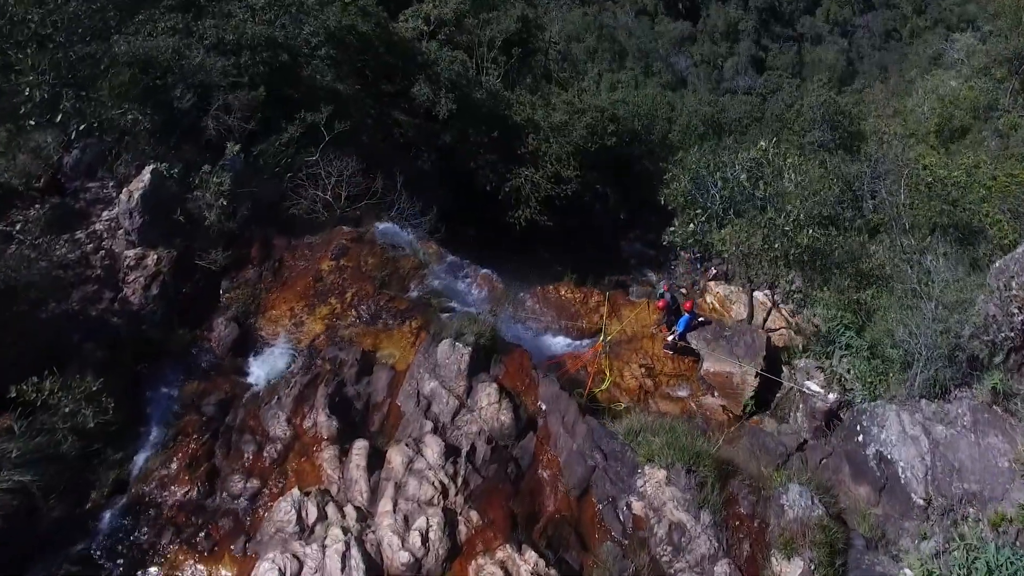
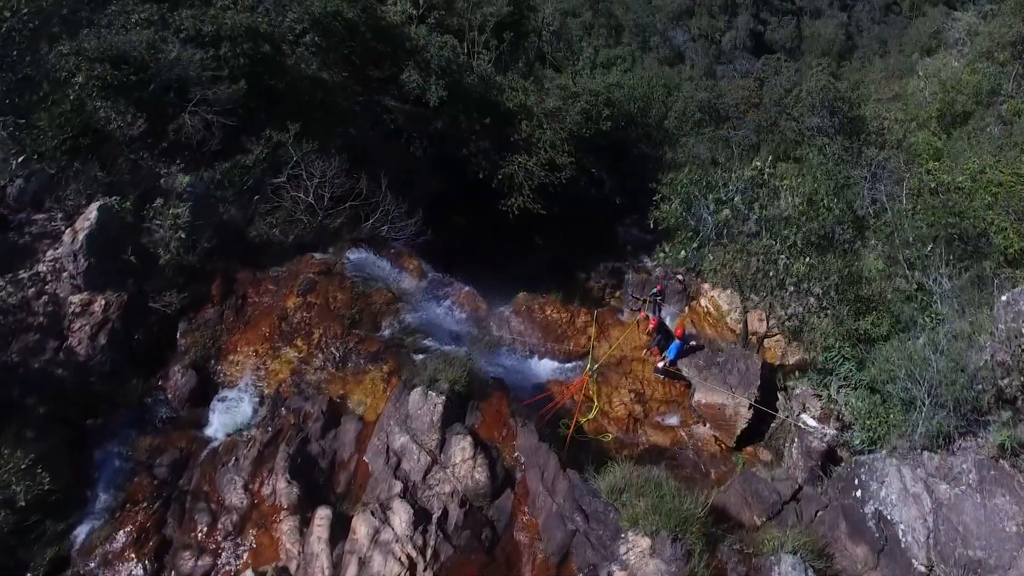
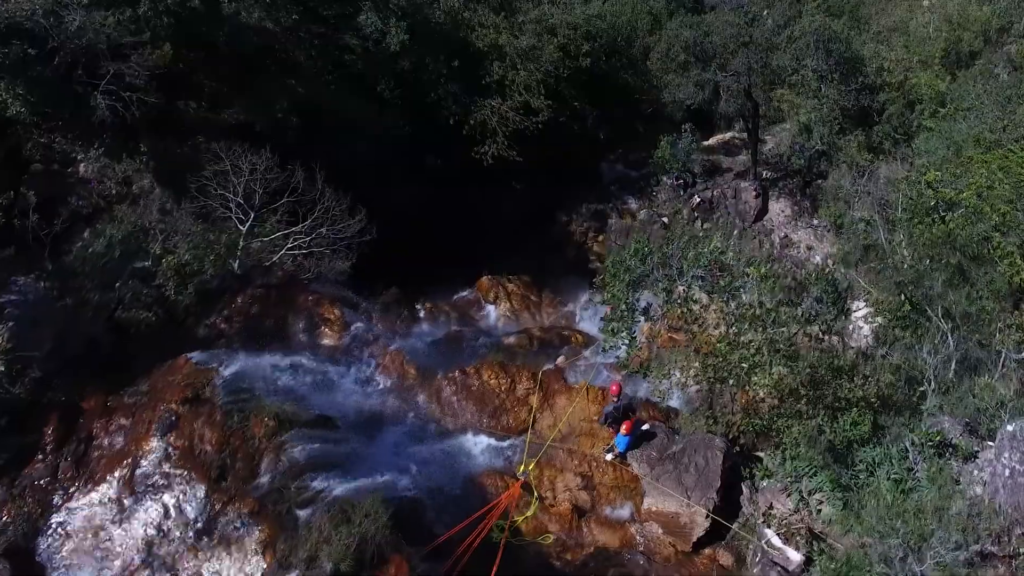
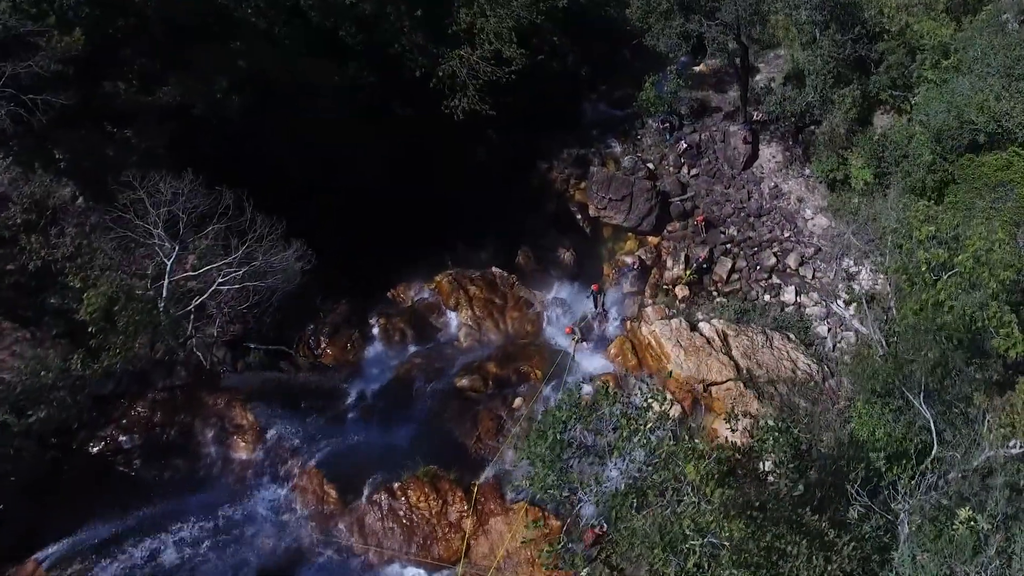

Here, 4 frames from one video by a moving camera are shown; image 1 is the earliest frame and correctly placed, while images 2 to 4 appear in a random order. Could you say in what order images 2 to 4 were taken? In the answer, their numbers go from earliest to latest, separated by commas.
2, 3, 4
